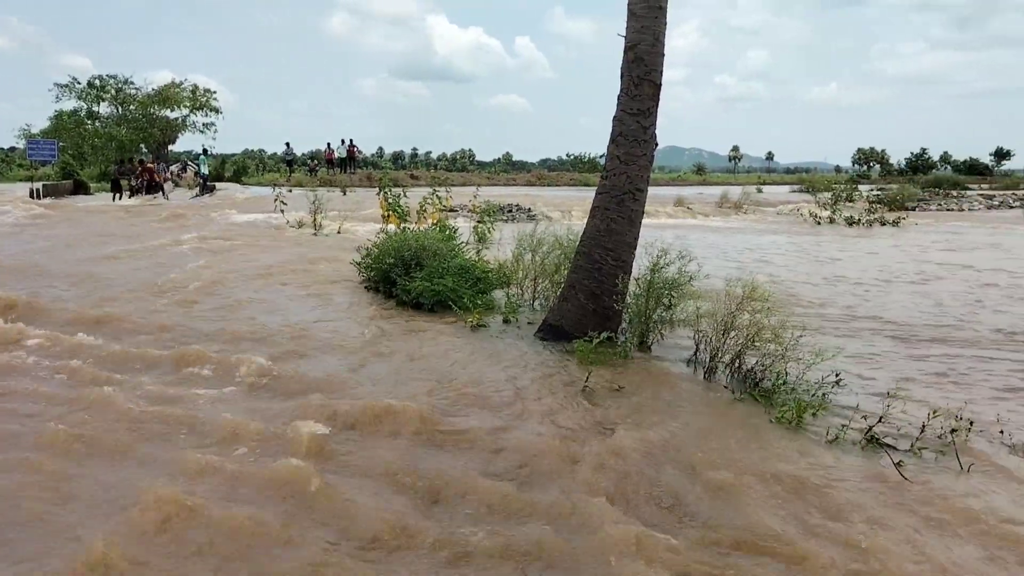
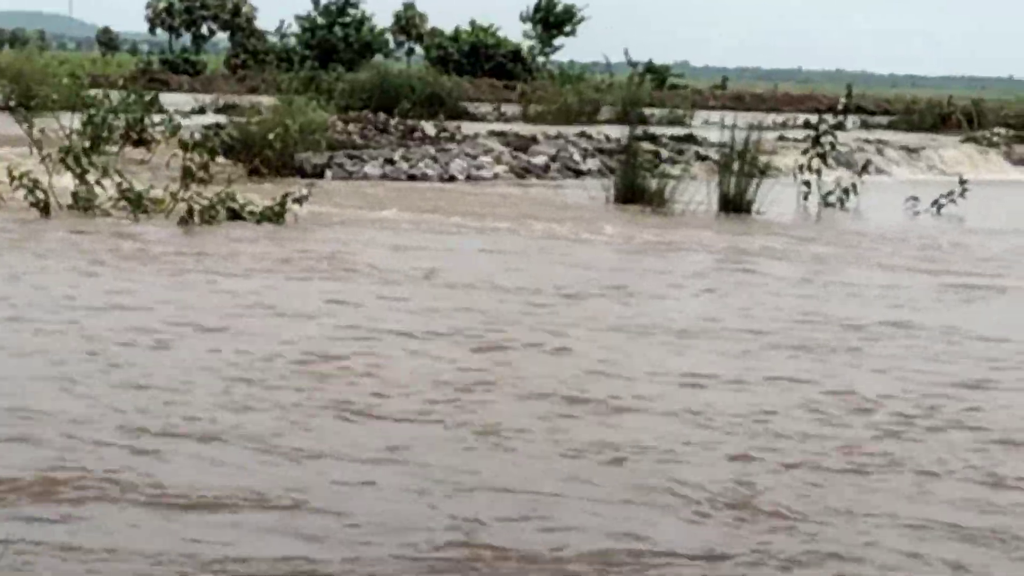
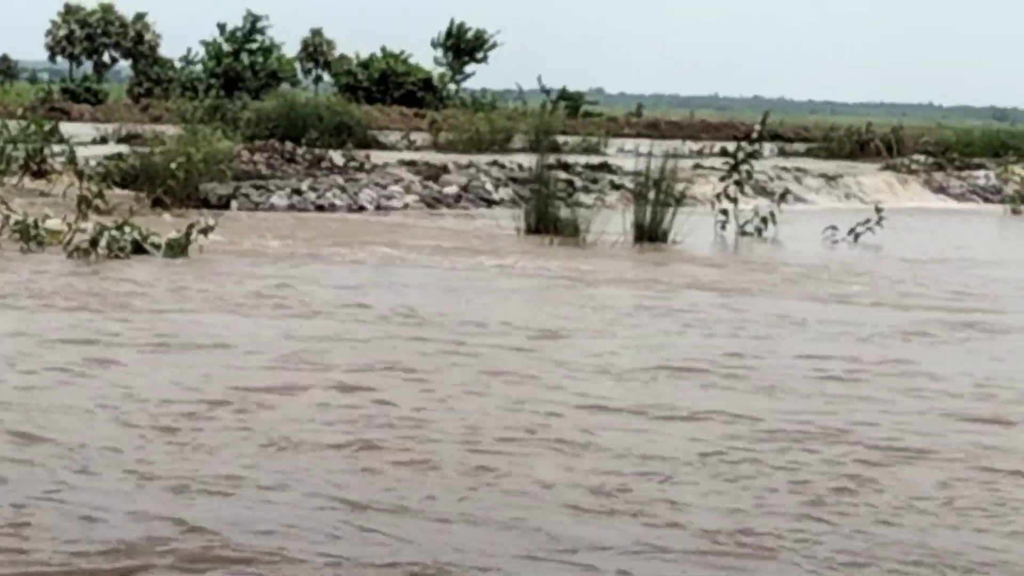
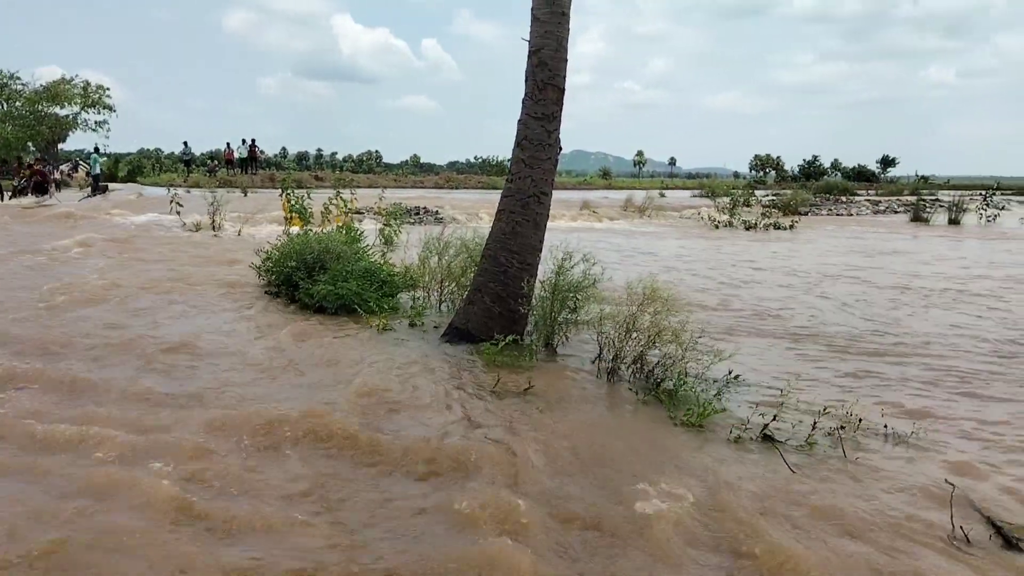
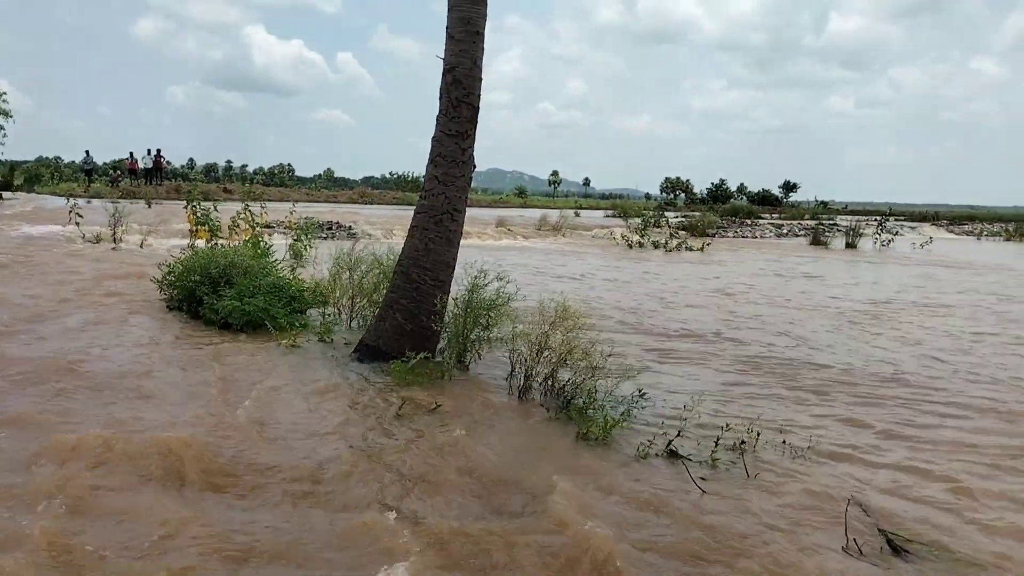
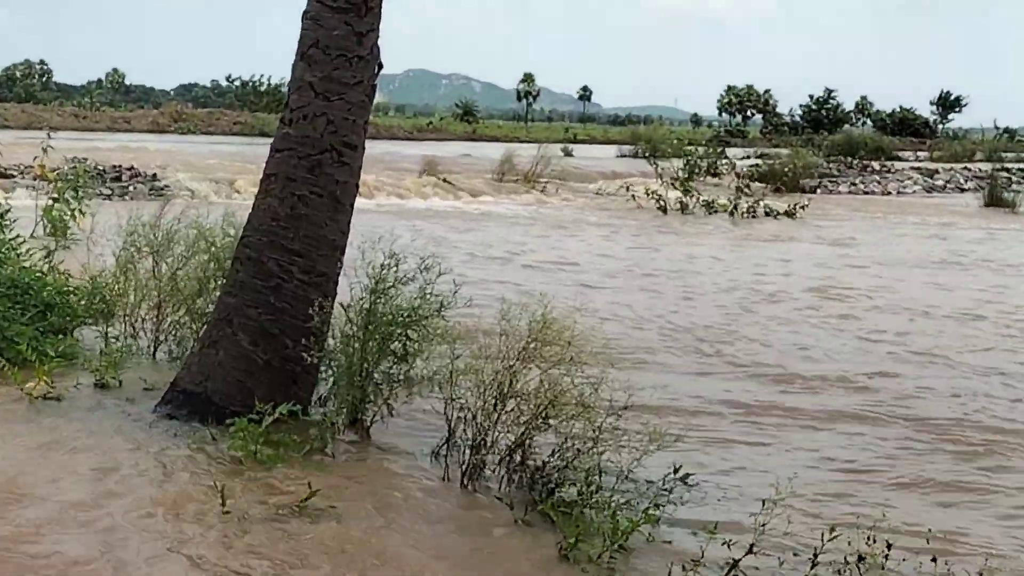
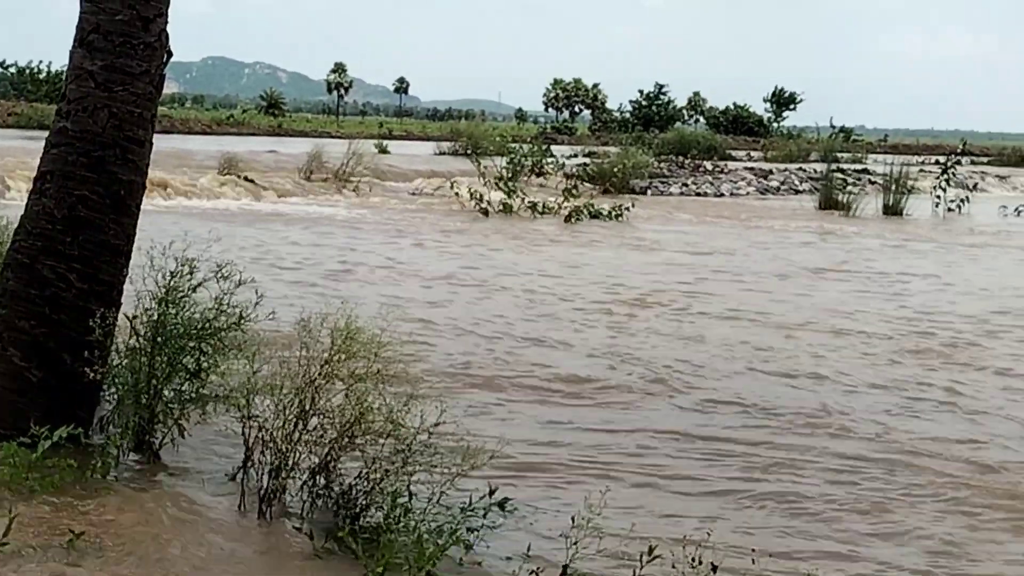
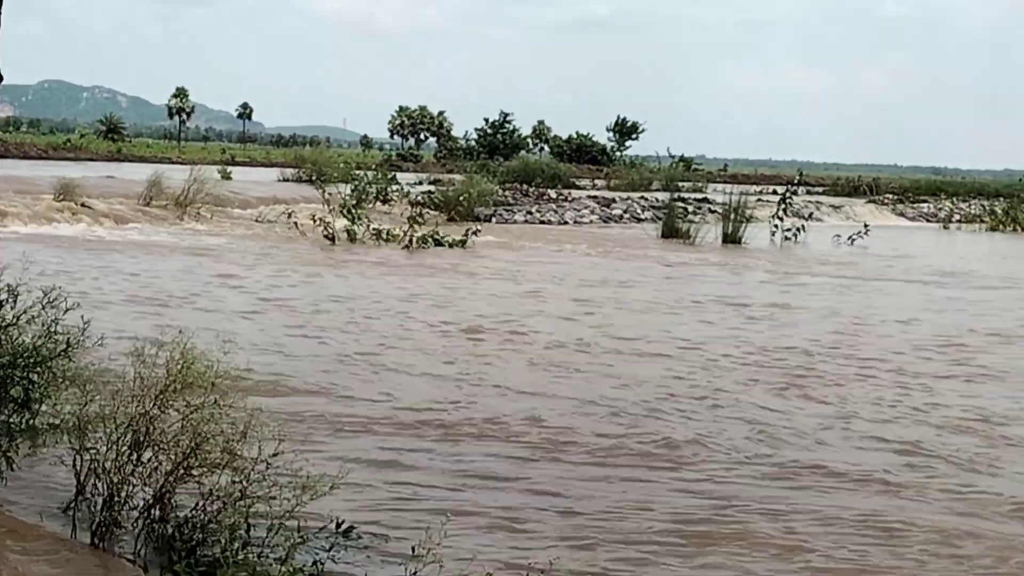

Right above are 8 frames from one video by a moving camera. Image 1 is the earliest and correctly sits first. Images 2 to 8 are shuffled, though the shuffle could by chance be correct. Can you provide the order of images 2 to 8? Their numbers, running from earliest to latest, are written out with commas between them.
4, 5, 6, 7, 8, 2, 3
